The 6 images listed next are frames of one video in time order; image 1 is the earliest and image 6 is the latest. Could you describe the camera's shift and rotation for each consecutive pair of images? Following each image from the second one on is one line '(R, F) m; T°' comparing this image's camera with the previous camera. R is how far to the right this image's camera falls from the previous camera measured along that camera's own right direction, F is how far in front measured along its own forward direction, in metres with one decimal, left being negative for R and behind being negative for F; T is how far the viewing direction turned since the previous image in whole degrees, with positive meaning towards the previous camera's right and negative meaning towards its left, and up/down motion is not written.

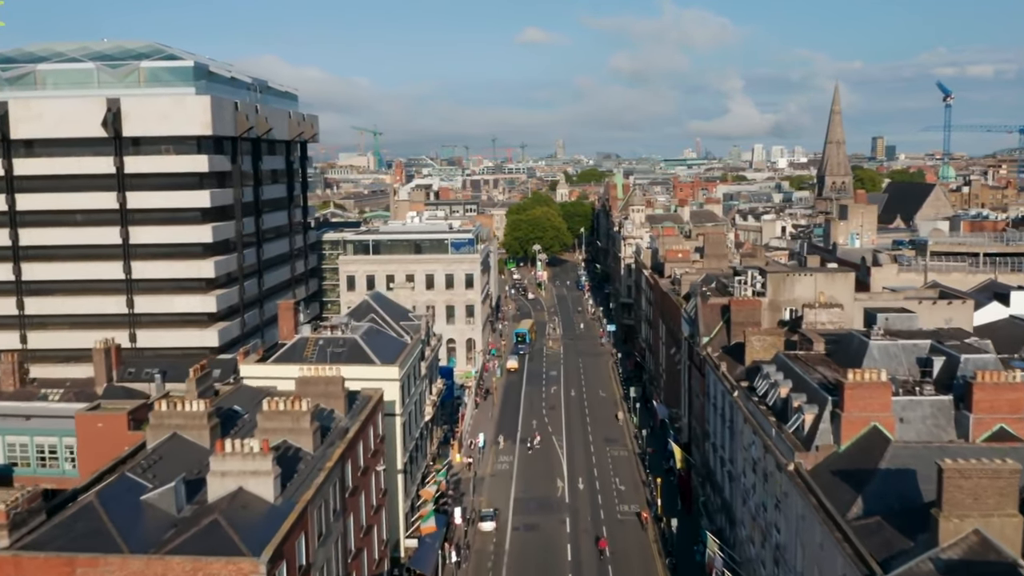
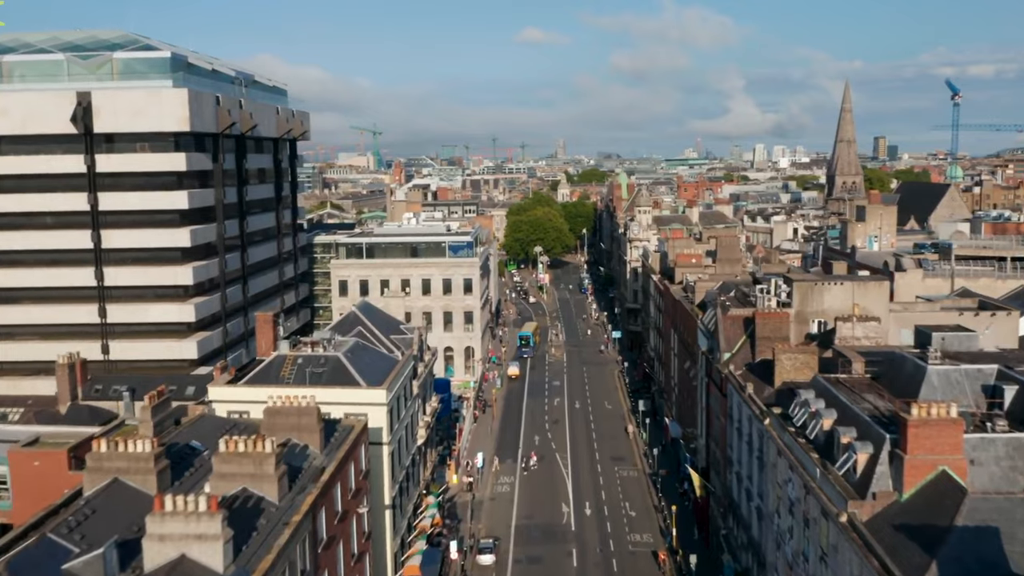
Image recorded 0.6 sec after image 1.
(0.0, +4.6) m; 0°
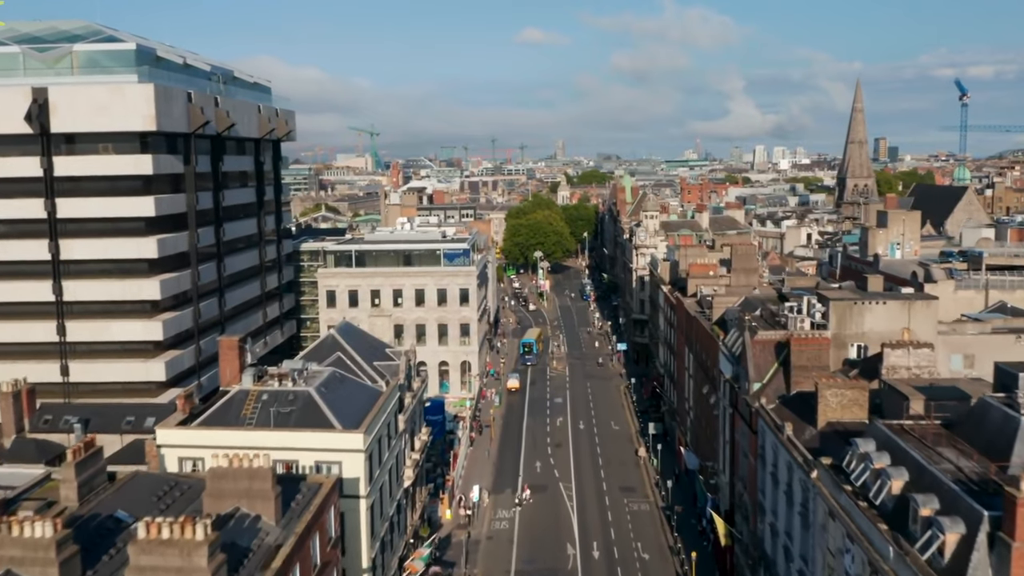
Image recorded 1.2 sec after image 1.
(0.0, +5.5) m; 0°
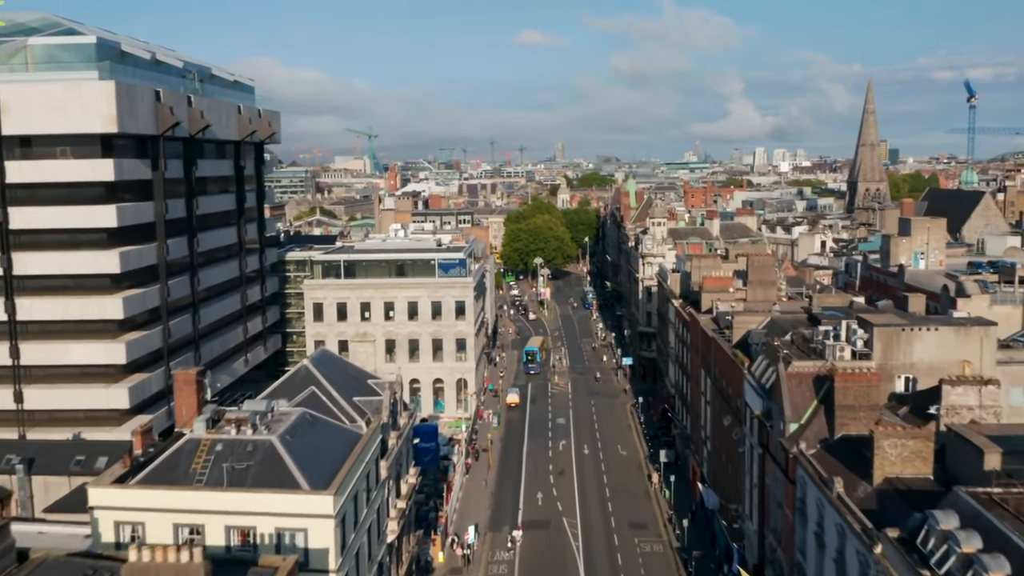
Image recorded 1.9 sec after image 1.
(0.0, +5.2) m; 0°
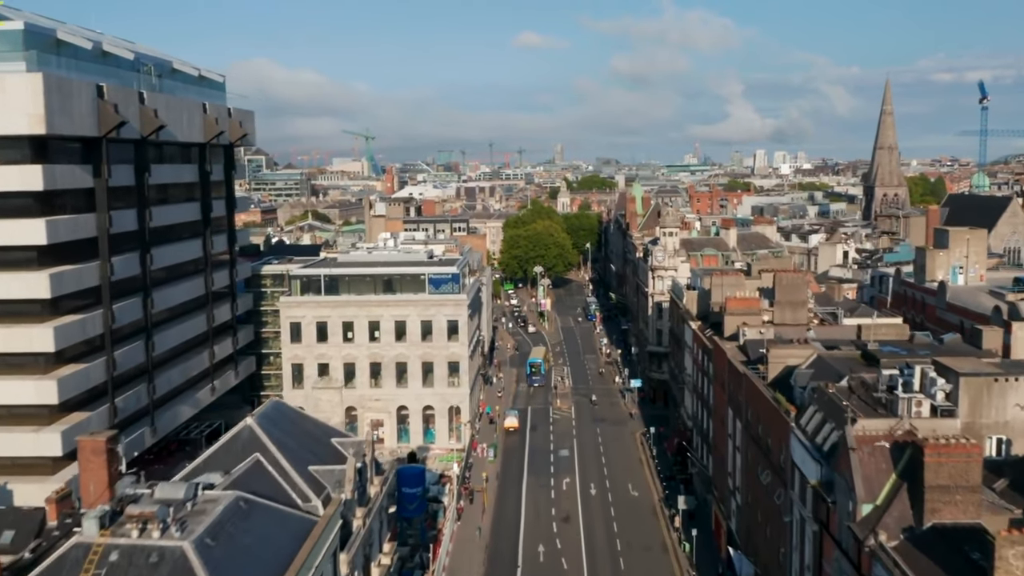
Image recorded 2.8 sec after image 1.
(+0.1, +7.3) m; 0°
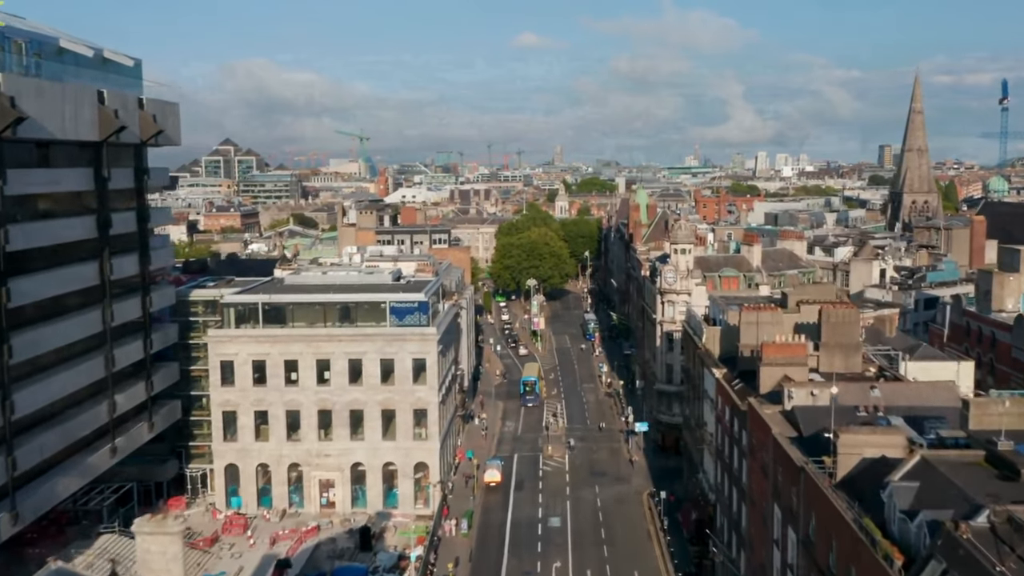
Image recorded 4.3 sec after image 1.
(+1.2, +12.5) m; 0°
